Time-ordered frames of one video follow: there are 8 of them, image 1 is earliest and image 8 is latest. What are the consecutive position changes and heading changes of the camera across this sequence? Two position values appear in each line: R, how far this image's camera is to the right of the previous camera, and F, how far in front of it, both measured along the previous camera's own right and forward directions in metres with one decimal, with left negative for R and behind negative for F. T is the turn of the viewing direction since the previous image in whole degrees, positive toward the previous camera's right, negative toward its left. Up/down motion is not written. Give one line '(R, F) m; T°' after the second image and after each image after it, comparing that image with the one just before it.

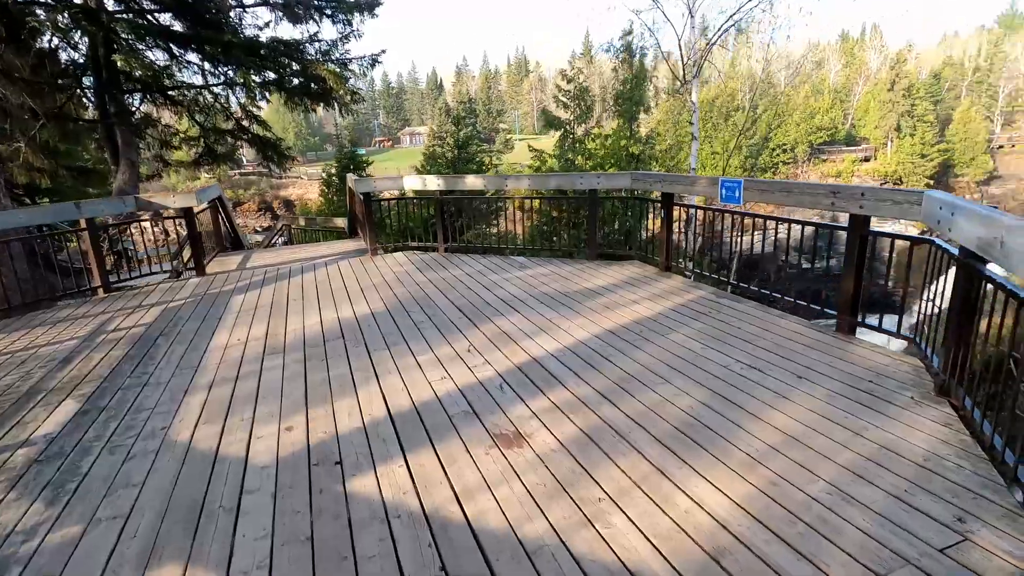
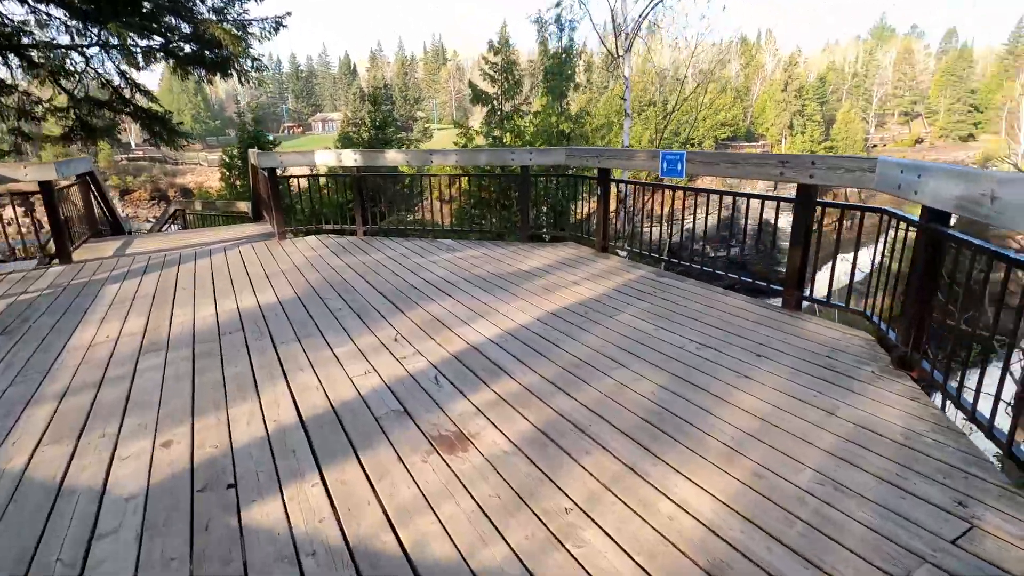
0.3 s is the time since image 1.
(-0.1, +0.4) m; +8°
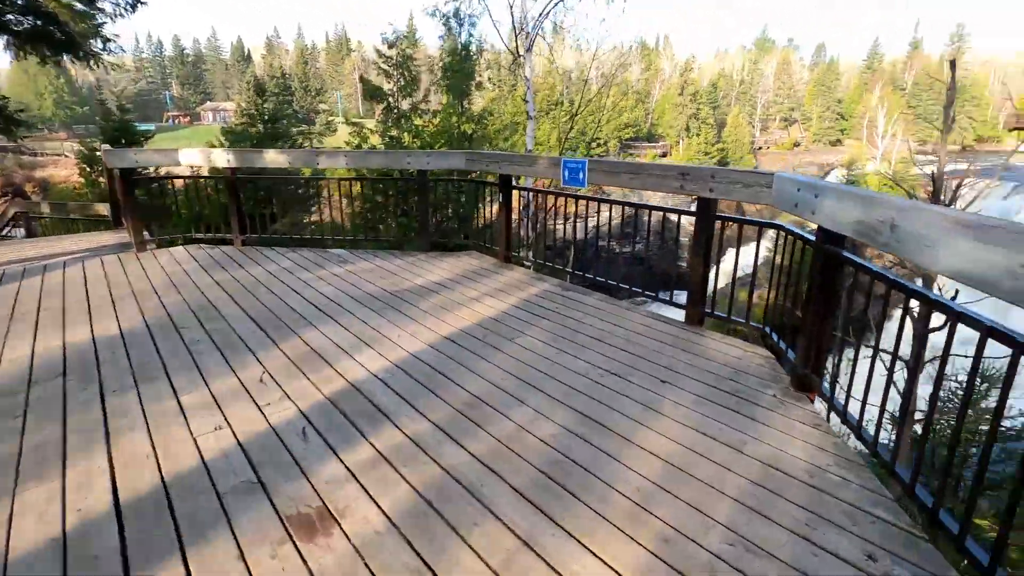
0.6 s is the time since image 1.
(+0.1, +0.3) m; +9°
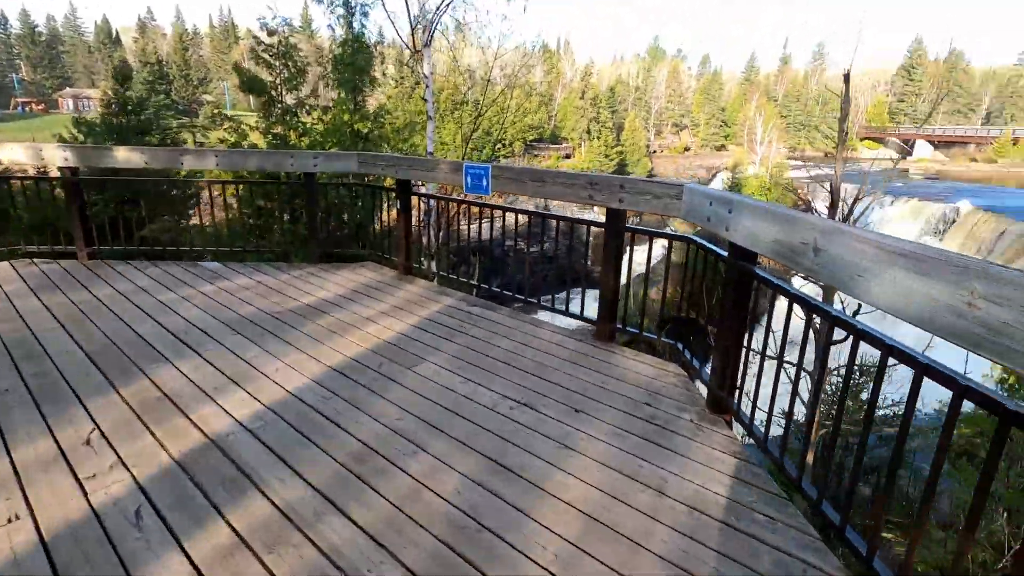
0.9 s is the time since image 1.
(+0.1, +0.3) m; +10°
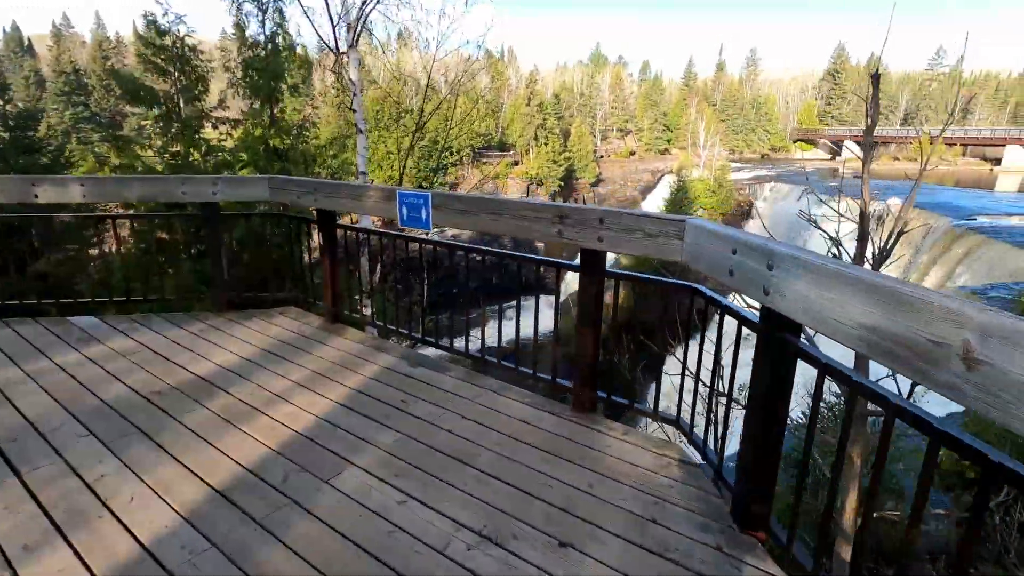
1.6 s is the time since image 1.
(0.0, +0.6) m; +5°
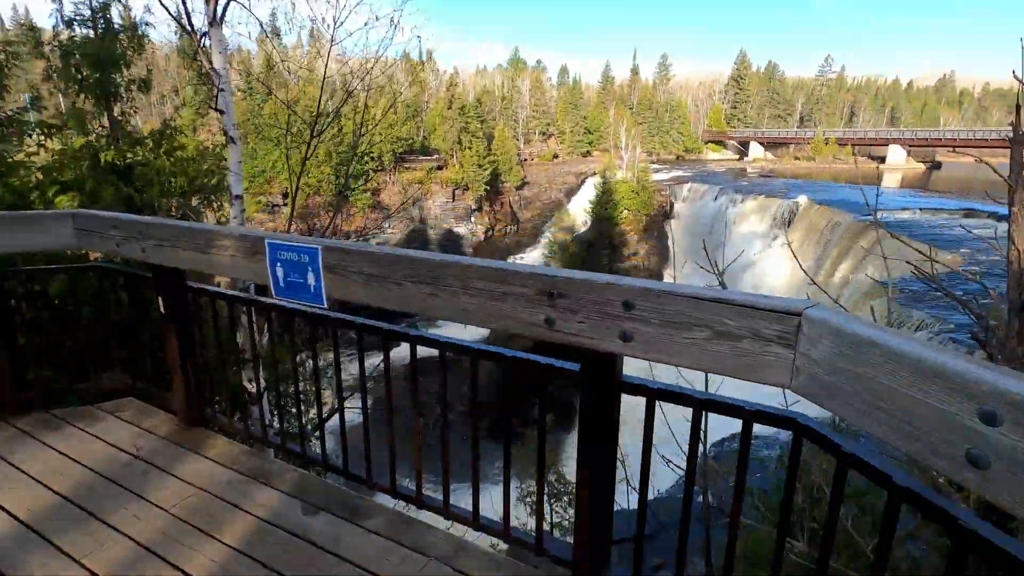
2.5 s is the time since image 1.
(0.0, +0.9) m; +8°
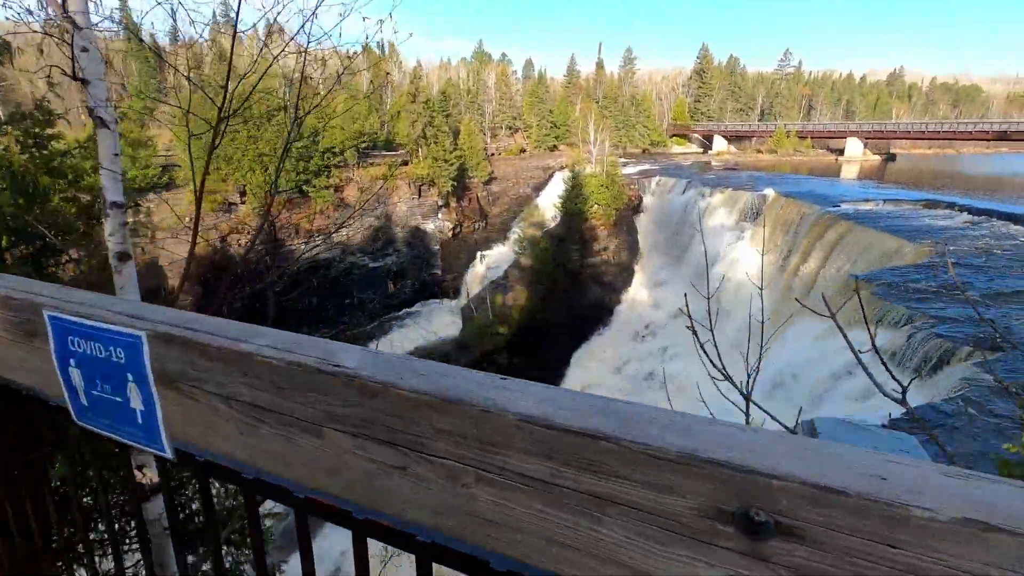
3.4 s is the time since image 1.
(-0.1, +0.8) m; +3°
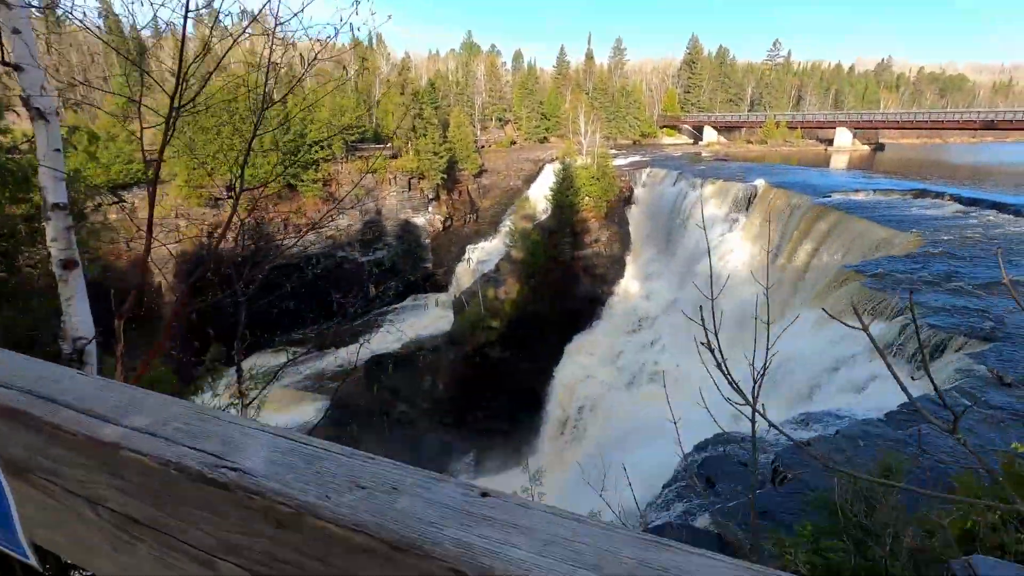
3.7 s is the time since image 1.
(0.0, +0.2) m; +1°
